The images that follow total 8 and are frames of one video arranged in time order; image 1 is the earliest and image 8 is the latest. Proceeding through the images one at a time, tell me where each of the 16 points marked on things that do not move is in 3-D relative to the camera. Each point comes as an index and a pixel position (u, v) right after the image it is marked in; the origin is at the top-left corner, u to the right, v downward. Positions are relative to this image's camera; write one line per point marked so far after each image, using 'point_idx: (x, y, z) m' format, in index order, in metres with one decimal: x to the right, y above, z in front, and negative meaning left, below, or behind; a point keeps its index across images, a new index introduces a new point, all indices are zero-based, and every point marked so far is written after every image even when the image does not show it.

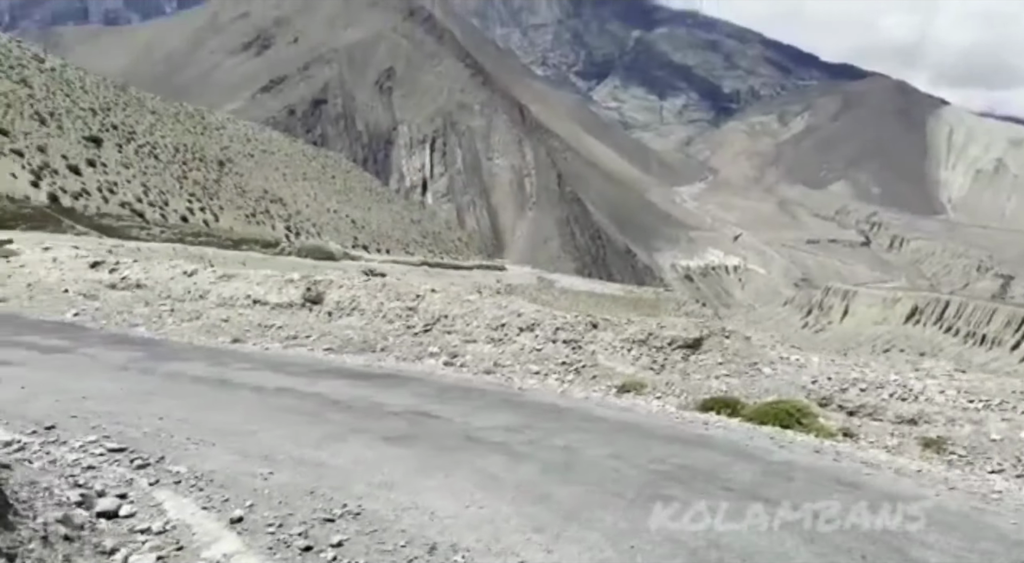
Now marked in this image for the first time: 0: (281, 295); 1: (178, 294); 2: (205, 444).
0: (-4.2, -0.2, +15.1) m
1: (-6.4, -0.1, +16.2) m
2: (-2.5, -1.3, +6.9) m
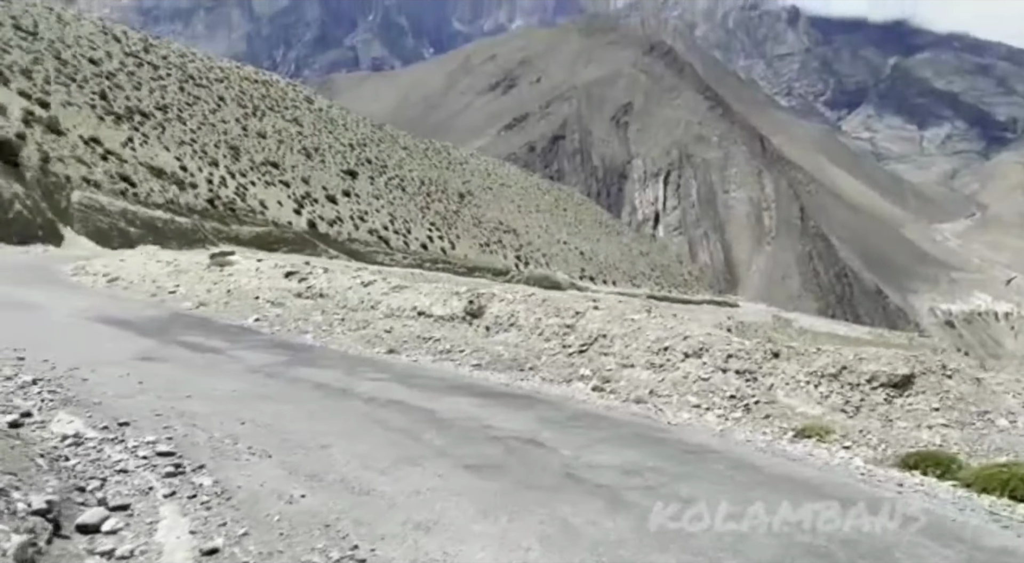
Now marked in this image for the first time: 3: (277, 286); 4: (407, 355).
0: (-1.2, -0.4, +14.5) m
1: (-3.0, -0.3, +16.0) m
2: (-1.8, -1.2, +6.1) m
3: (-5.1, -0.1, +18.5) m
4: (-1.6, -1.1, +12.7) m
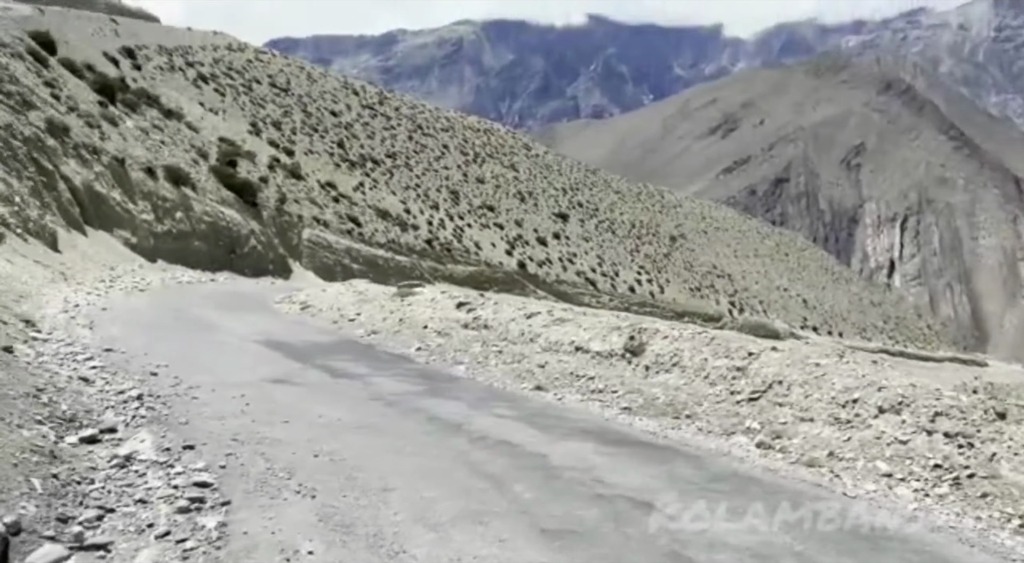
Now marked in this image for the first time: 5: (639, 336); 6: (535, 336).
0: (+1.4, -0.9, +13.1) m
1: (0.0, -0.9, +15.1) m
2: (-1.3, -1.3, +5.2) m
3: (-1.4, -0.7, +18.0) m
4: (+0.6, -1.5, +11.5) m
5: (+1.9, -0.8, +12.6) m
6: (+0.4, -0.9, +14.2) m
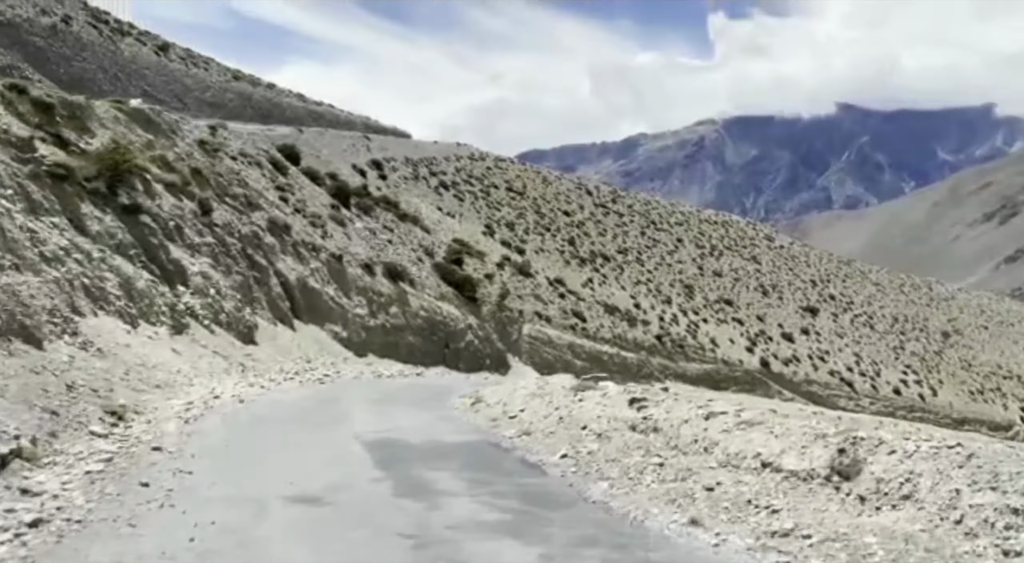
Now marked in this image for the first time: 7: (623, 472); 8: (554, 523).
0: (+3.1, -1.9, +9.2) m
1: (+2.3, -2.1, +11.5) m
2: (-1.7, -1.4, +2.3) m
3: (+1.8, -2.3, +14.6) m
4: (+1.8, -2.3, +7.8) m
5: (+3.4, -1.7, +8.5) m
6: (+2.4, -2.0, +10.5) m
7: (+1.4, -2.4, +10.6) m
8: (+0.4, -2.1, +7.2) m
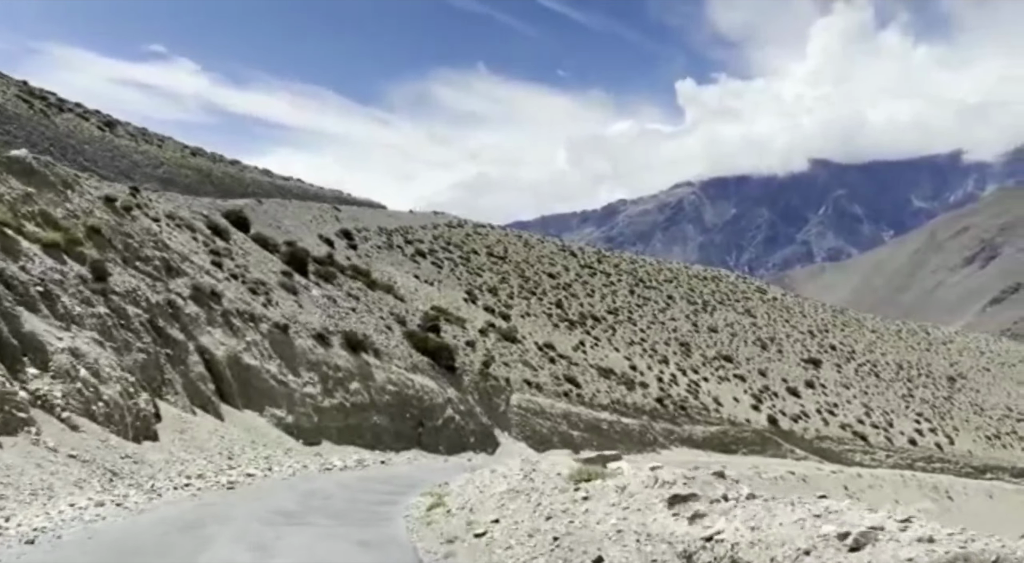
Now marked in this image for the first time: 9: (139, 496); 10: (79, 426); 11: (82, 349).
0: (+2.7, -1.5, +3.2) m
1: (+1.9, -2.0, +5.4) m
2: (-2.0, -0.8, -3.8) m
3: (+1.4, -2.5, +8.5) m
4: (+1.5, -1.9, +1.7) m
5: (+3.0, -1.2, +2.5) m
6: (+2.1, -1.8, +4.4) m
7: (+1.0, -2.3, +4.5) m
8: (0.0, -1.7, +1.1) m
9: (-6.5, -3.7, +14.6) m
10: (-8.7, -3.0, +17.4) m
11: (-9.8, -1.6, +19.5) m
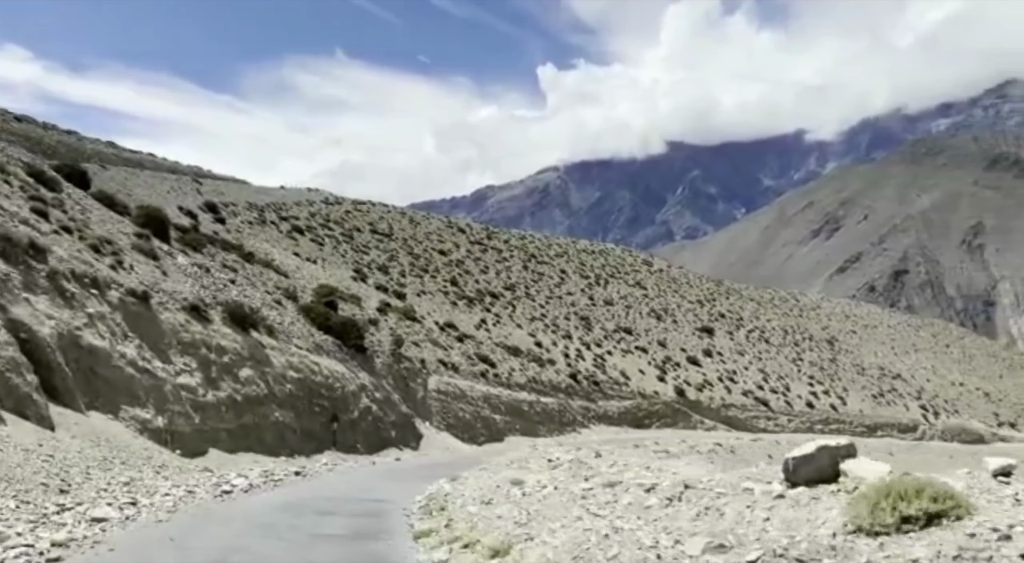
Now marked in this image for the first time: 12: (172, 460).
0: (+5.6, 0.0, -4.0) m
1: (+4.5, -0.5, -1.8) m
2: (+2.0, +0.5, -11.5) m
3: (+3.5, -1.0, +1.2) m
4: (+4.6, -0.5, -5.6) m
5: (+6.0, +0.3, -4.5) m
6: (+4.8, -0.3, -2.8) m
7: (+3.8, -0.8, -2.9) m
8: (+3.3, -0.4, -6.4) m
9: (-5.1, -2.5, +6.0) m
10: (-7.8, -1.8, +8.4) m
11: (-9.3, -0.5, +10.3) m
12: (-7.7, -4.0, +19.2) m
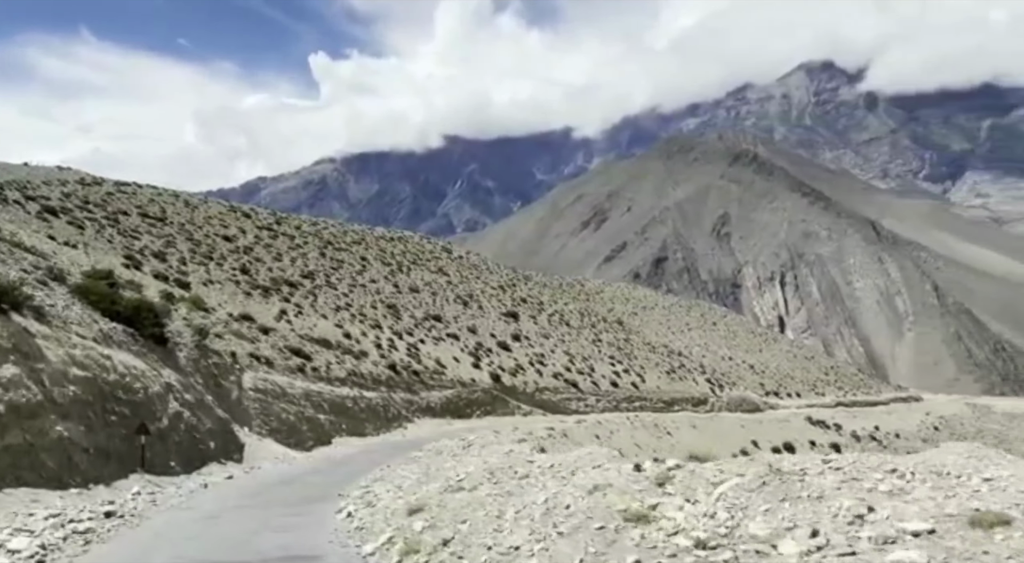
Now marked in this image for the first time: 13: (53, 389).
0: (+10.4, +1.2, -7.8) m
1: (+8.8, +0.7, -6.0) m
2: (+8.8, +1.5, -16.1) m
3: (+7.1, +0.2, -3.4) m
4: (+9.9, +0.7, -9.6) m
5: (+10.9, +1.4, -8.3) m
6: (+9.3, +0.8, -6.9) m
7: (+8.3, +0.3, -7.2) m
8: (+8.8, +0.7, -10.8) m
9: (-2.4, -1.5, -0.9) m
10: (-5.7, -0.9, +0.8) m
11: (-7.6, +0.4, +2.2) m
12: (-8.3, -3.1, +11.2) m
13: (-10.6, -2.4, +19.6) m
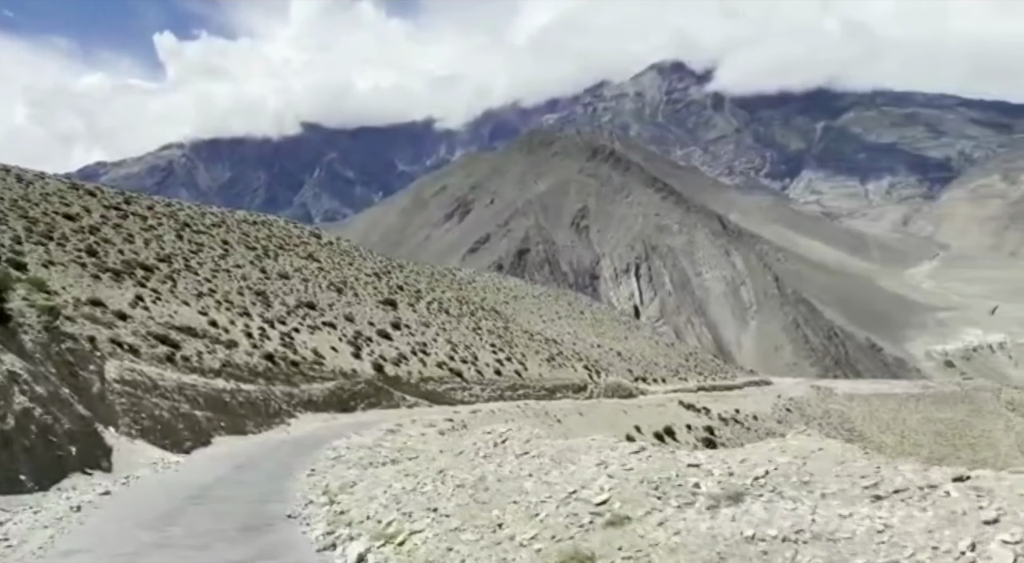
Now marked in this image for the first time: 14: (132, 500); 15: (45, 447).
0: (+14.7, +2.0, -10.5) m
1: (+12.8, +1.5, -9.0) m
2: (+14.4, +2.2, -18.9) m
3: (+10.7, +1.0, -6.6) m
4: (+14.5, +1.5, -12.4) m
5: (+15.3, +2.2, -10.9) m
6: (+13.5, +1.6, -9.8) m
7: (+12.6, +1.1, -10.3) m
8: (+13.6, +1.5, -13.7) m
9: (+0.9, -0.7, -5.7) m
10: (-2.6, -0.1, -4.6) m
11: (-4.7, +1.2, -3.5) m
12: (-6.8, -2.2, +5.3) m
13: (-10.4, -1.4, +13.1) m
14: (-7.4, -4.3, +17.1) m
15: (-10.5, -3.7, +19.4) m
